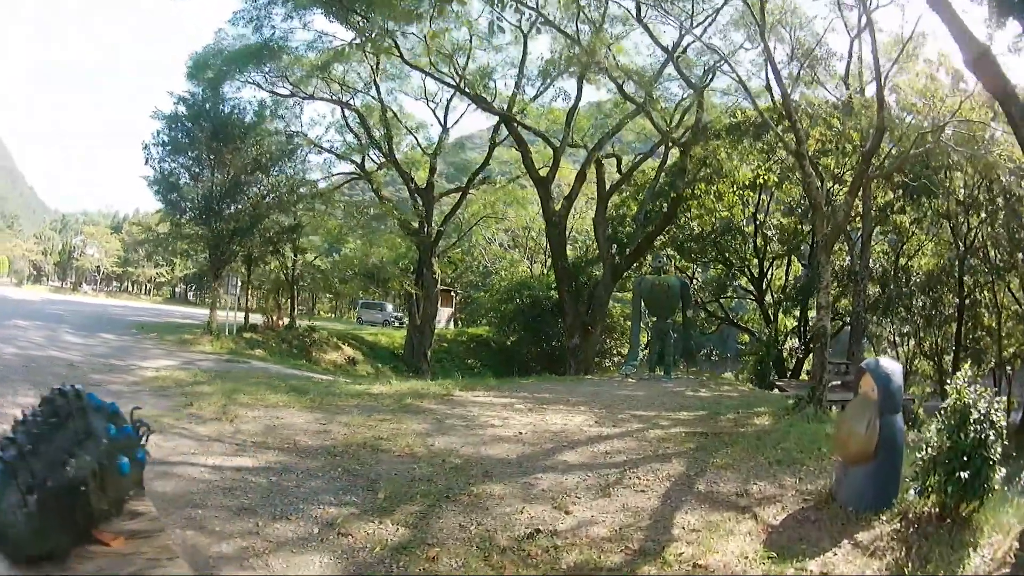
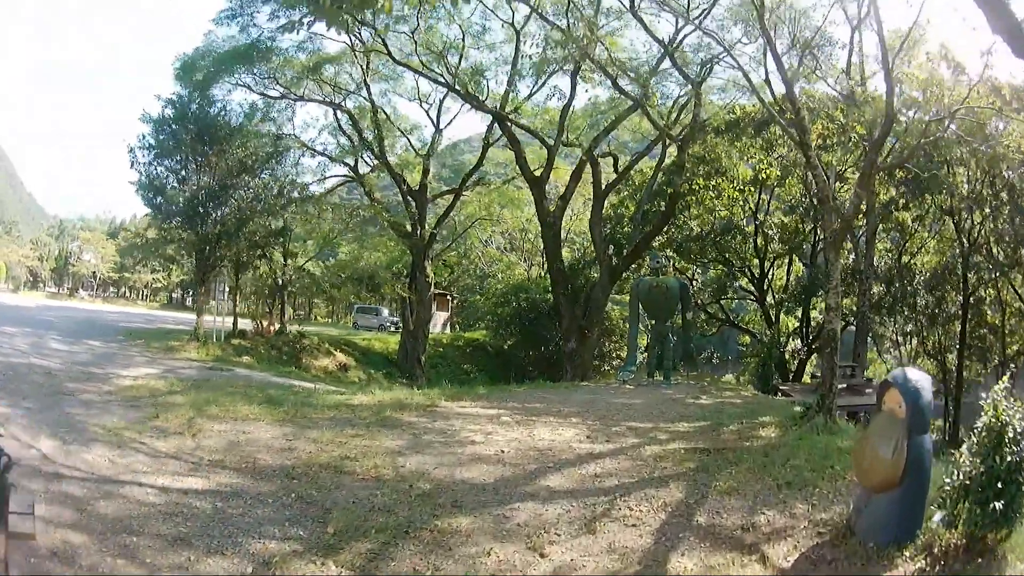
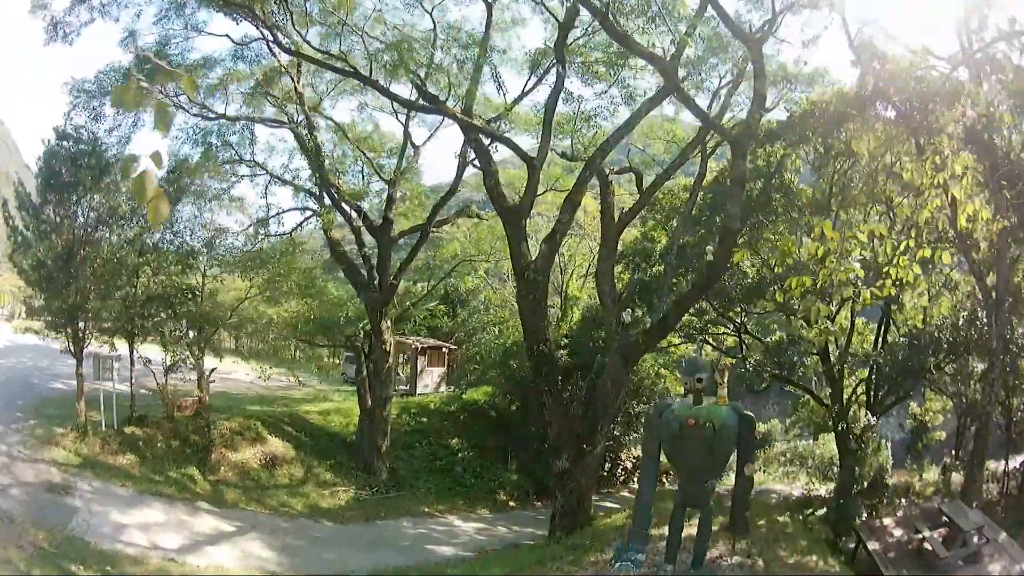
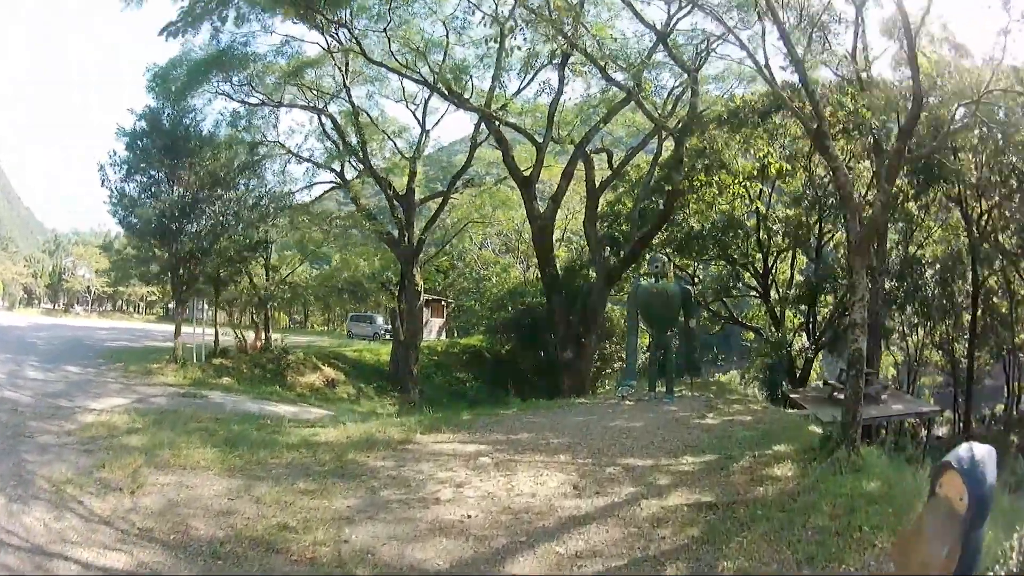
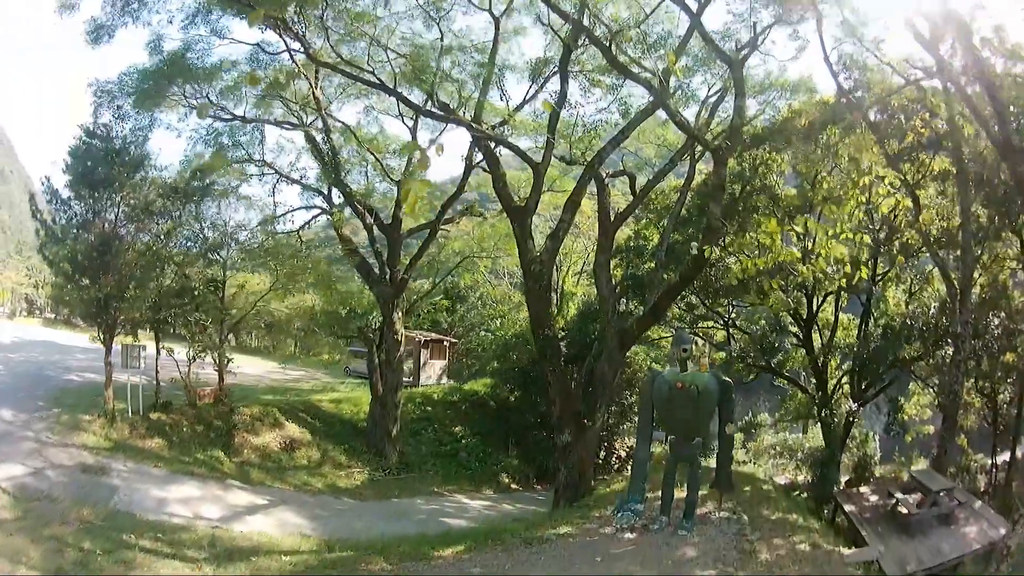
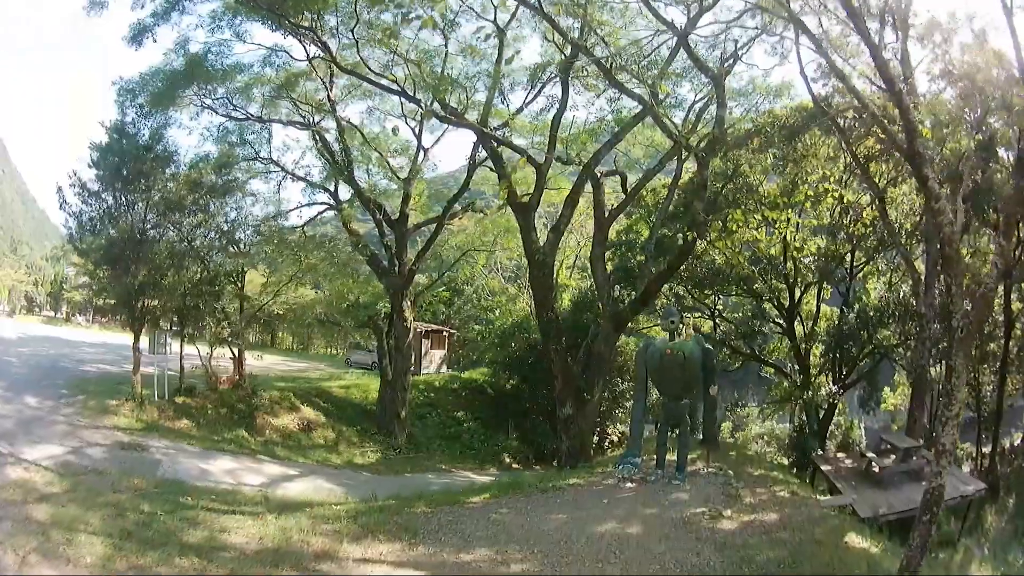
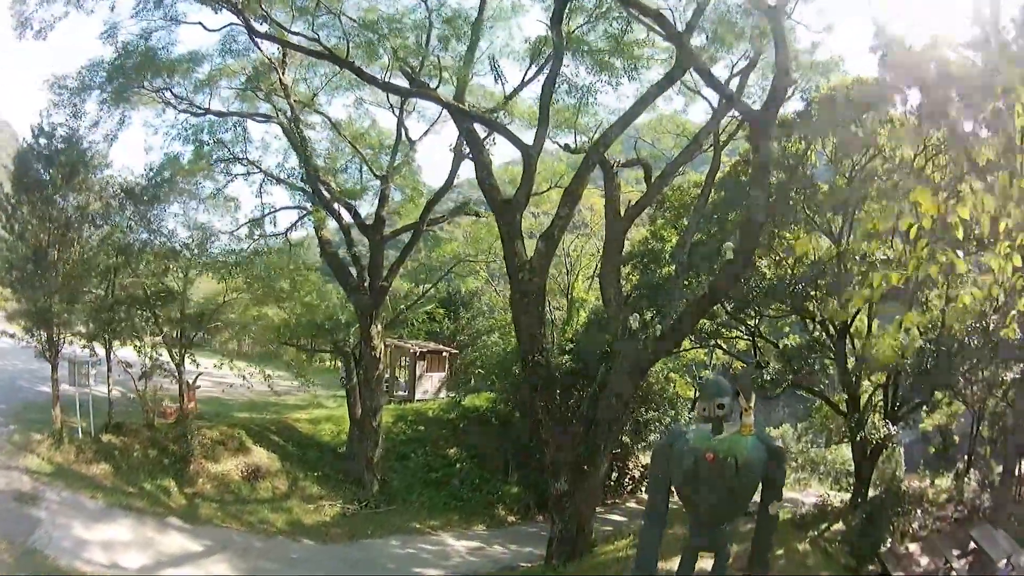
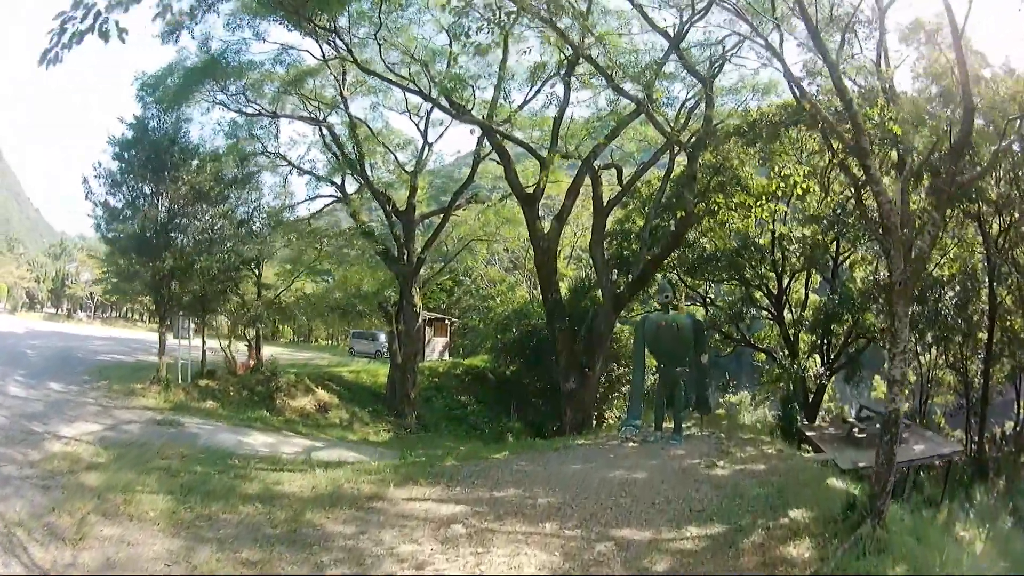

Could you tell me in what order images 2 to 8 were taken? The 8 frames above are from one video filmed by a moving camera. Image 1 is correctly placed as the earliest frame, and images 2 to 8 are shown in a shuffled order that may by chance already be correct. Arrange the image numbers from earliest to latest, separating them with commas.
2, 4, 8, 6, 5, 3, 7
